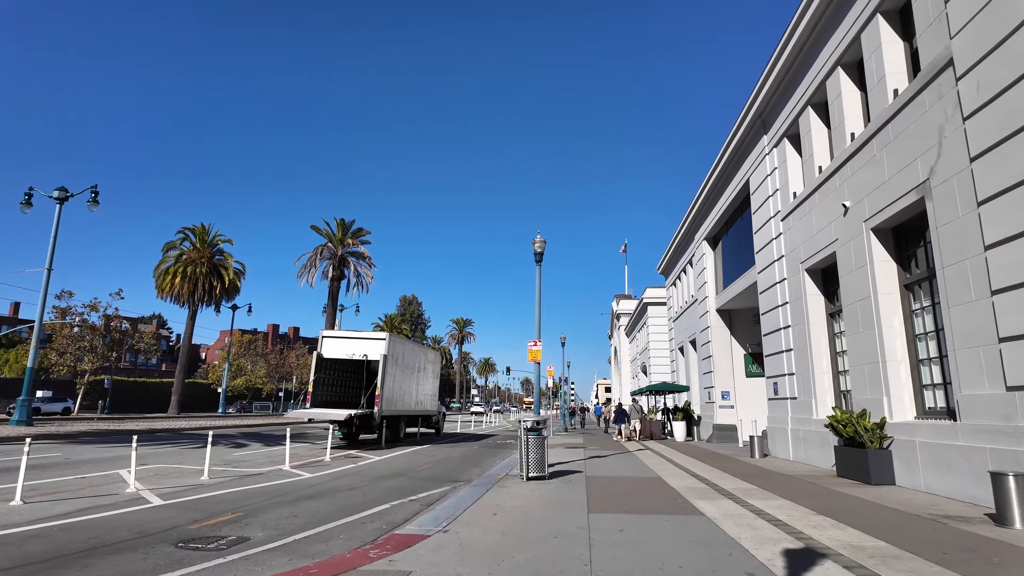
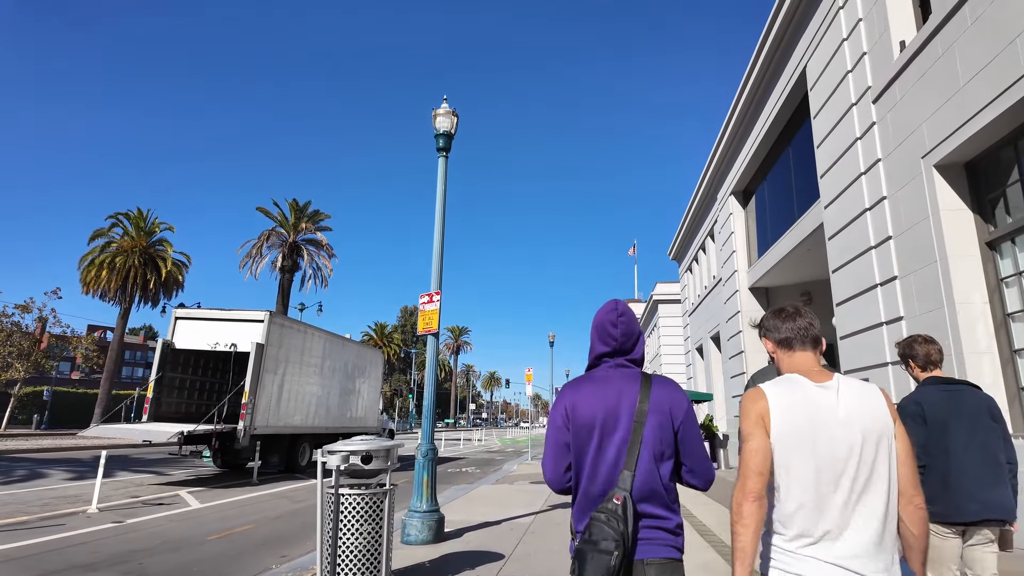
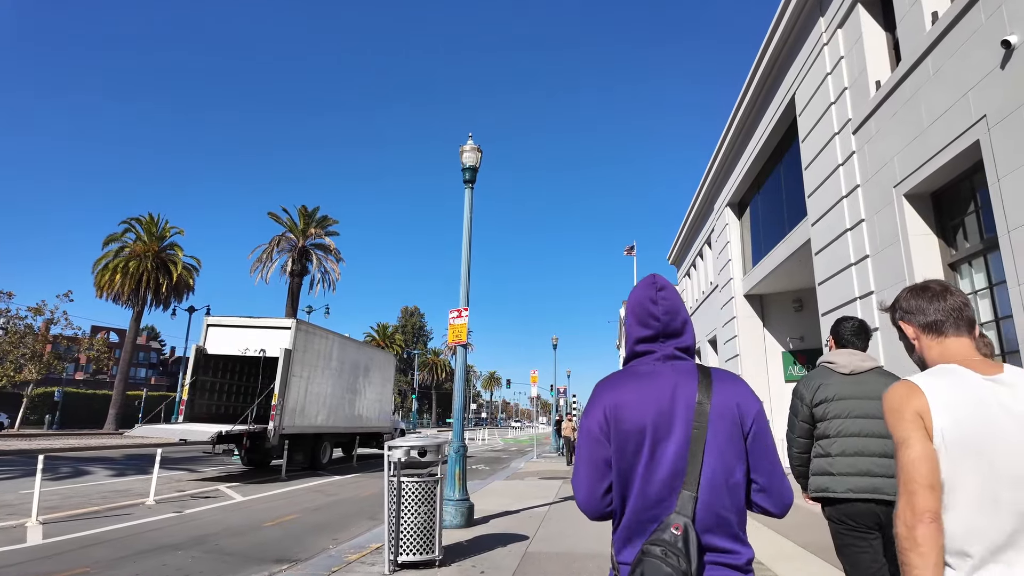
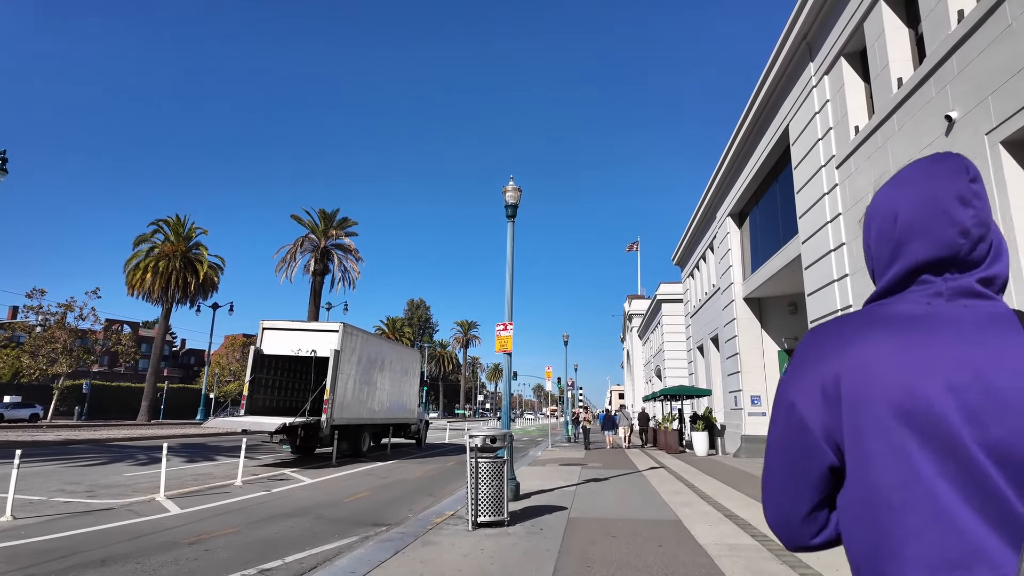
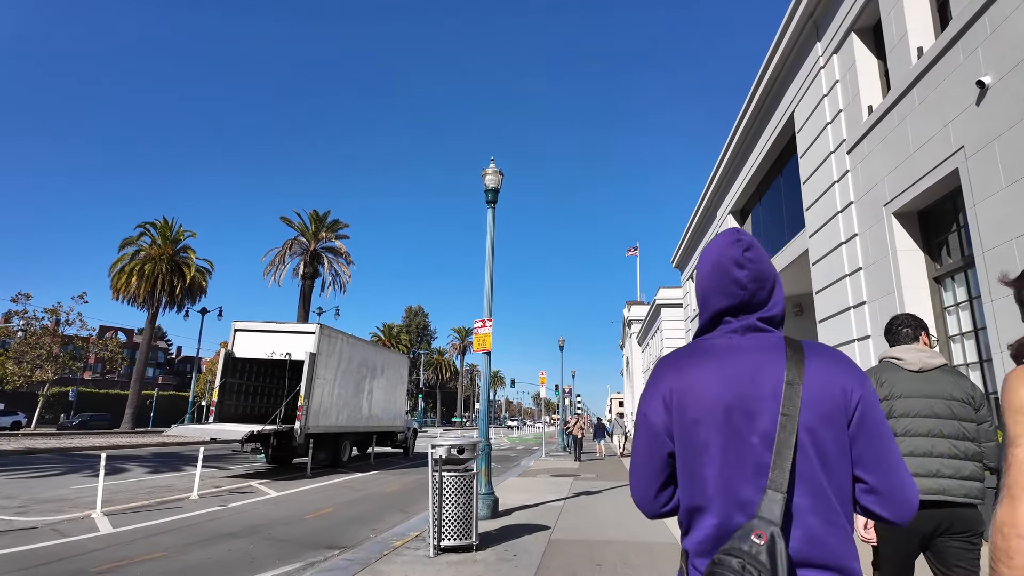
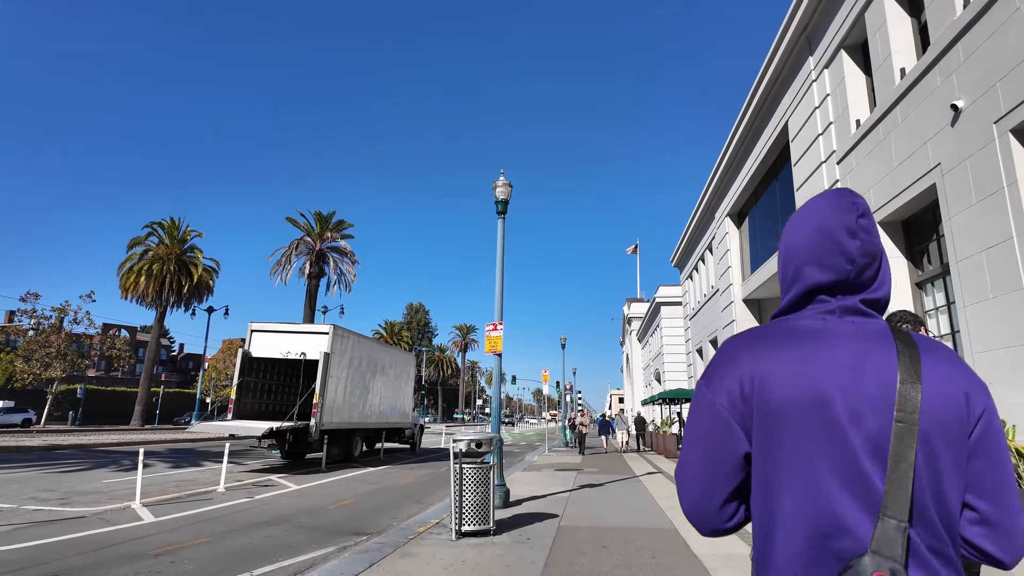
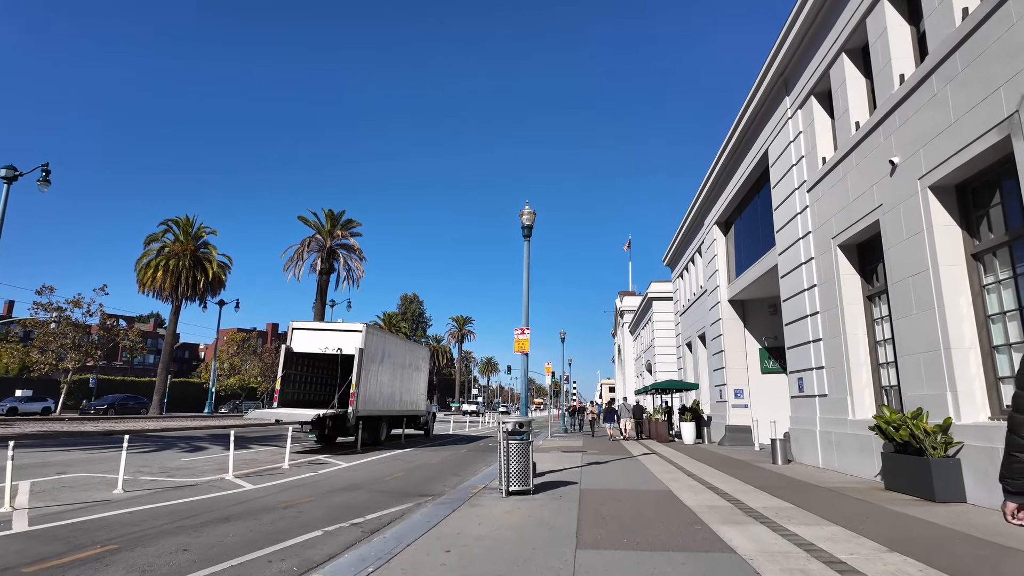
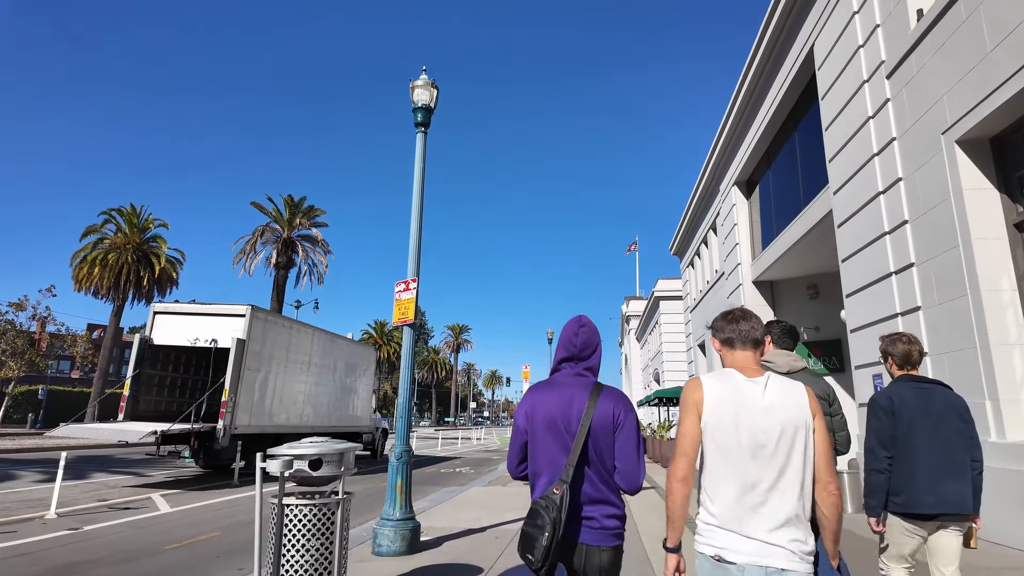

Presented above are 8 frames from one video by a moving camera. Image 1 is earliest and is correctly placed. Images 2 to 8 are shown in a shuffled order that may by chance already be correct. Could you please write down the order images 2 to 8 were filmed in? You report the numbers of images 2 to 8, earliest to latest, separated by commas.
7, 4, 6, 5, 3, 2, 8
